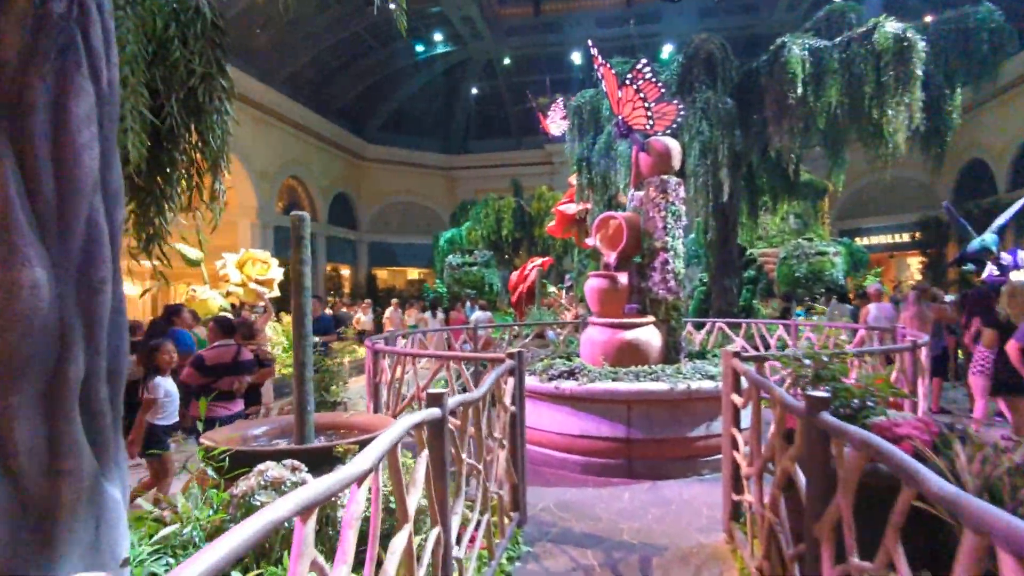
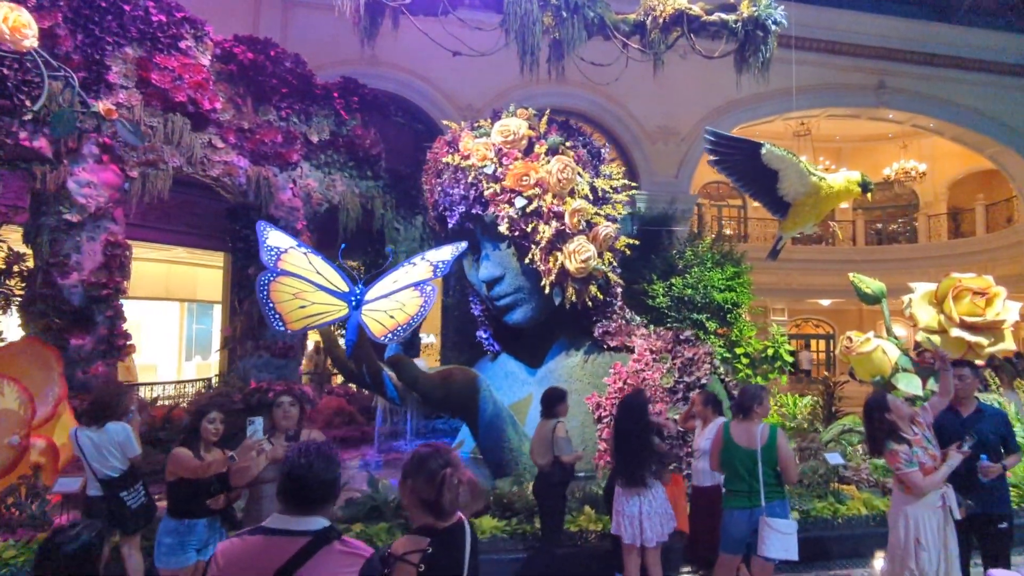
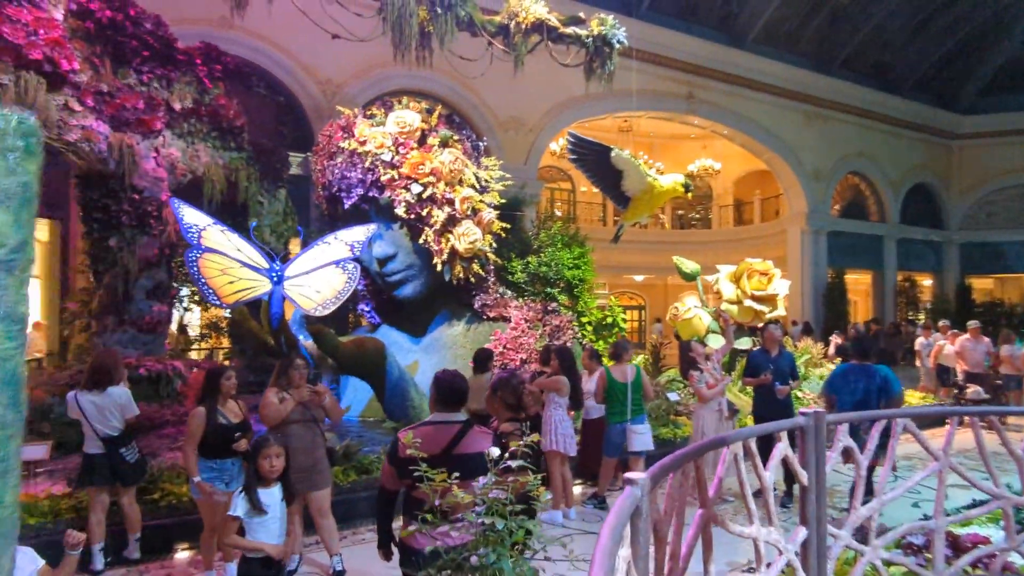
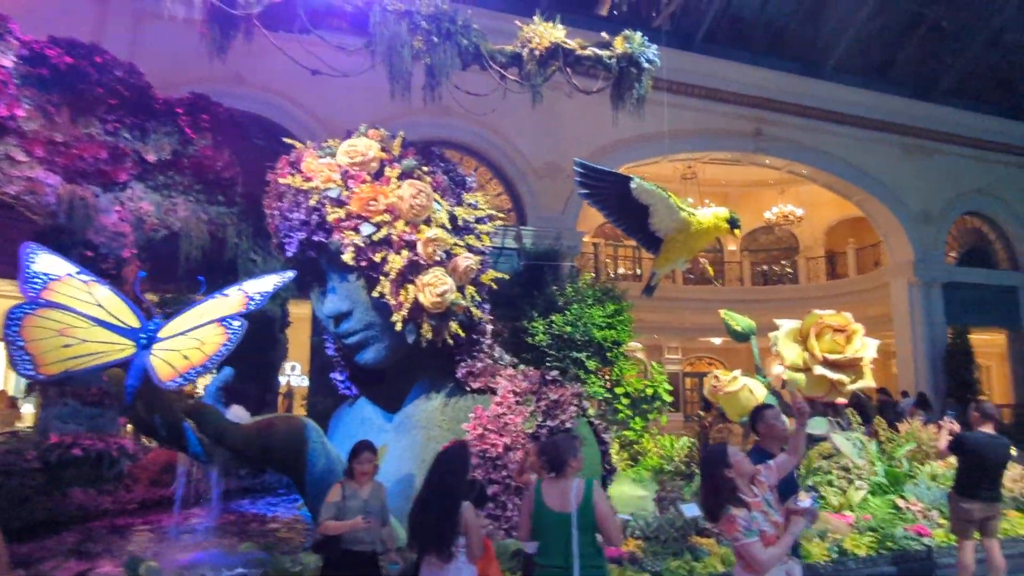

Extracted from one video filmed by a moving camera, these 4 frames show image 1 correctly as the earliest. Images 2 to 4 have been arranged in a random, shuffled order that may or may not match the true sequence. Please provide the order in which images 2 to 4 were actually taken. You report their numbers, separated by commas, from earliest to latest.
3, 2, 4
